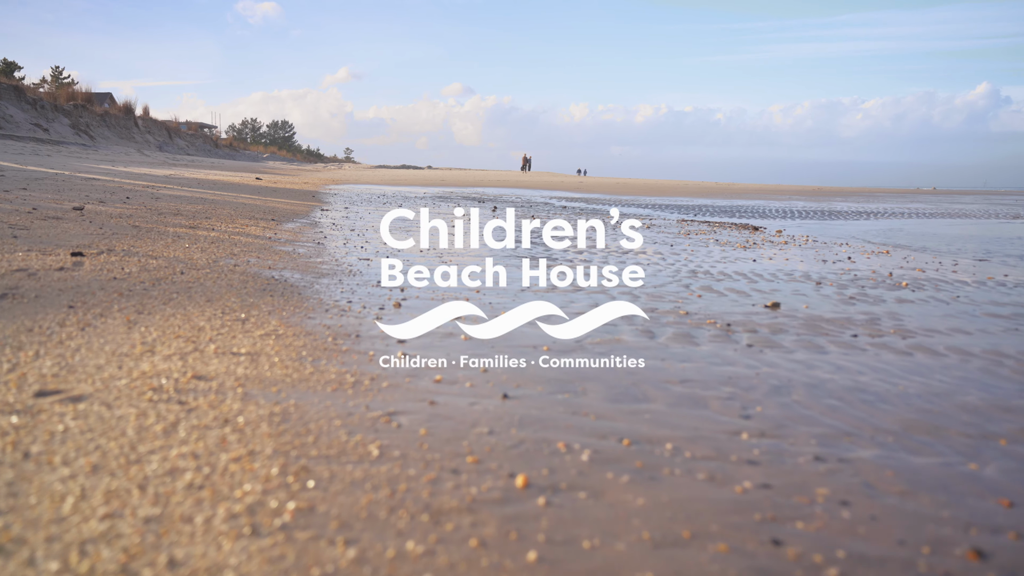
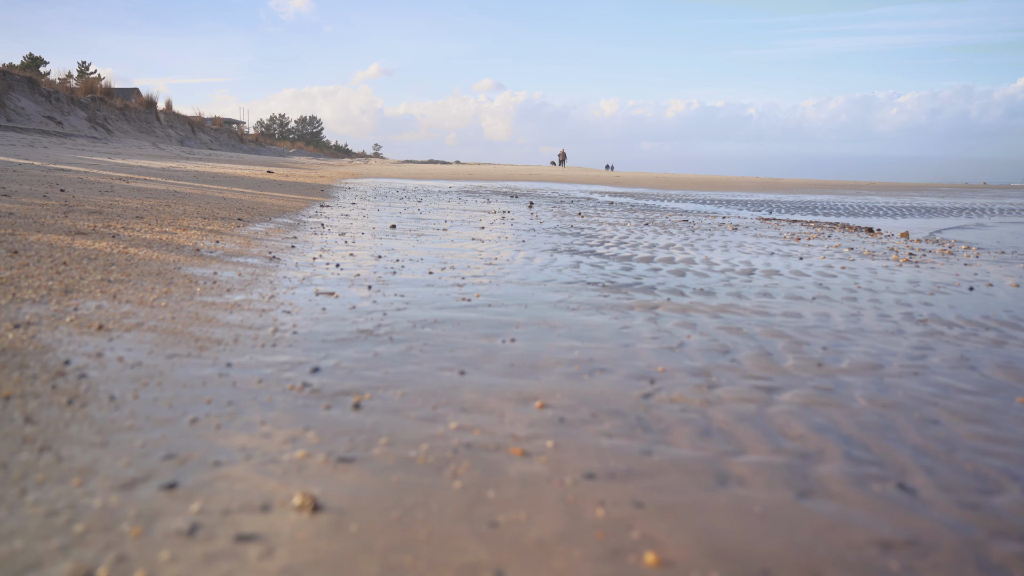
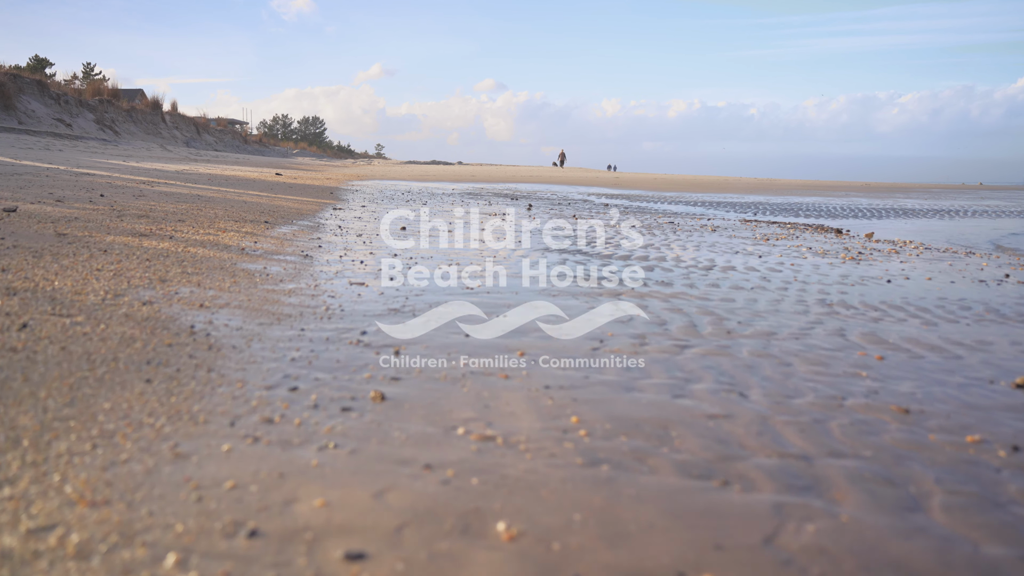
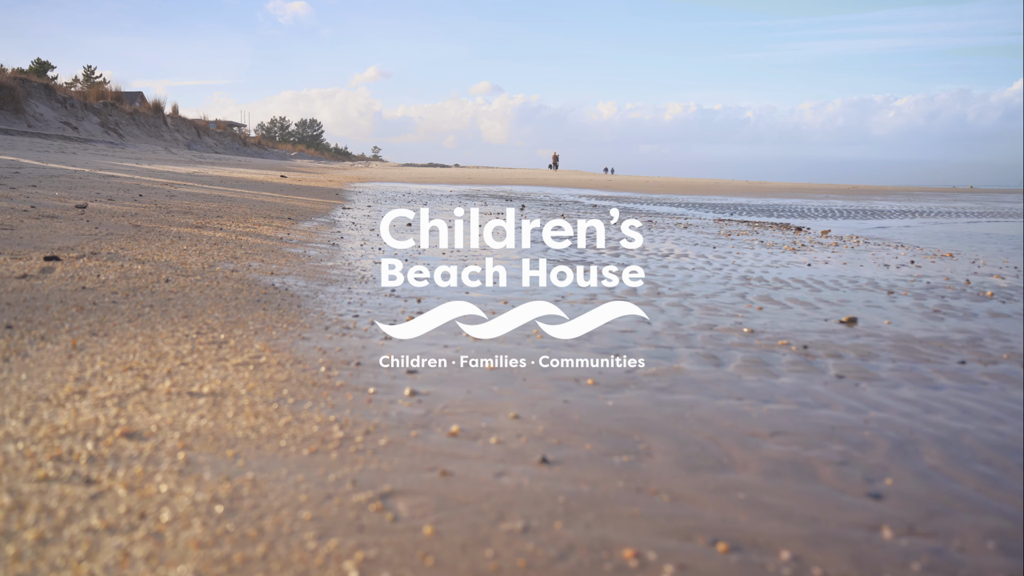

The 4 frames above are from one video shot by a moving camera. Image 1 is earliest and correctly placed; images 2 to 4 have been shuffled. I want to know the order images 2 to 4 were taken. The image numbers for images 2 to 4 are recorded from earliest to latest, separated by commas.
4, 3, 2
